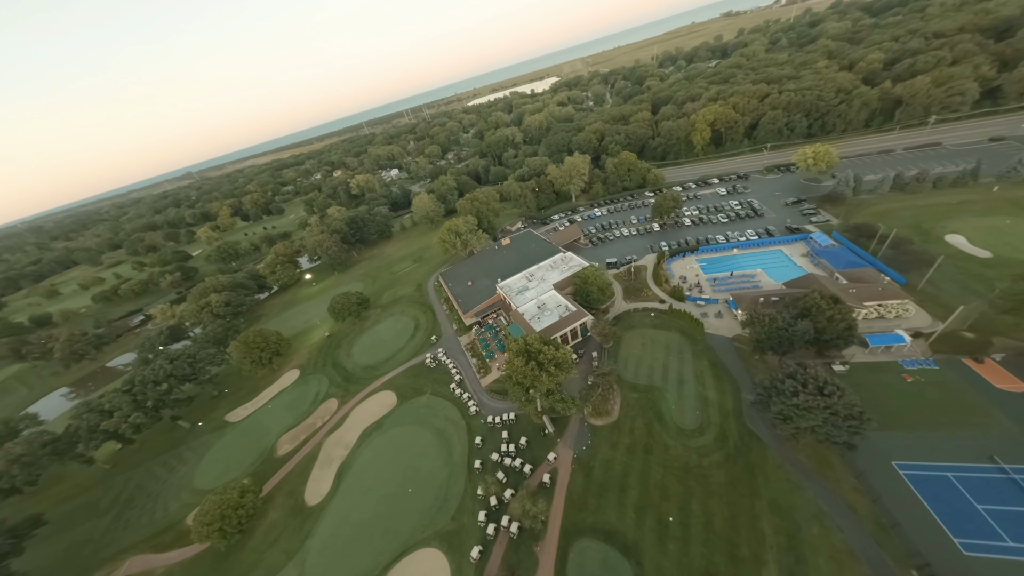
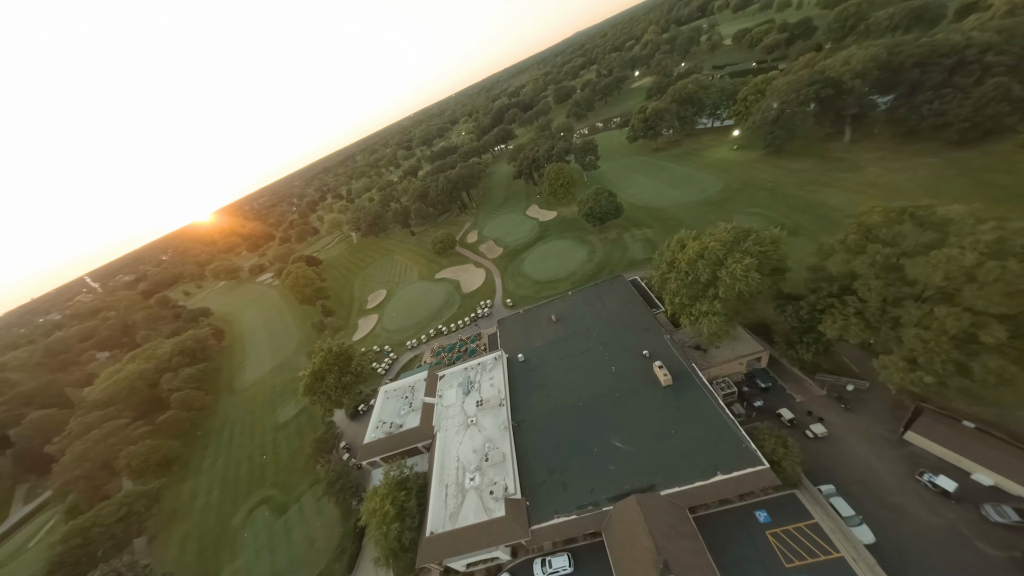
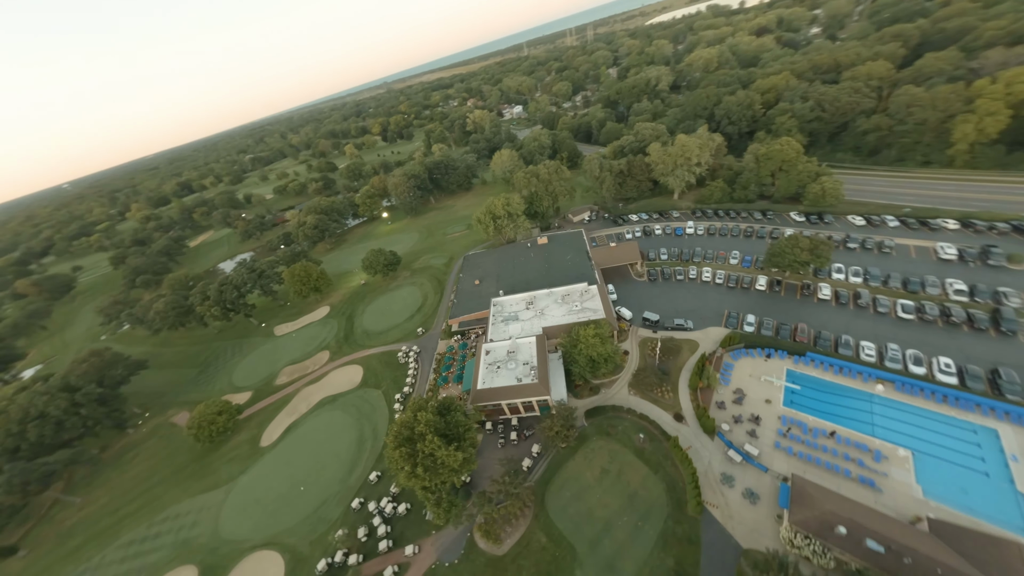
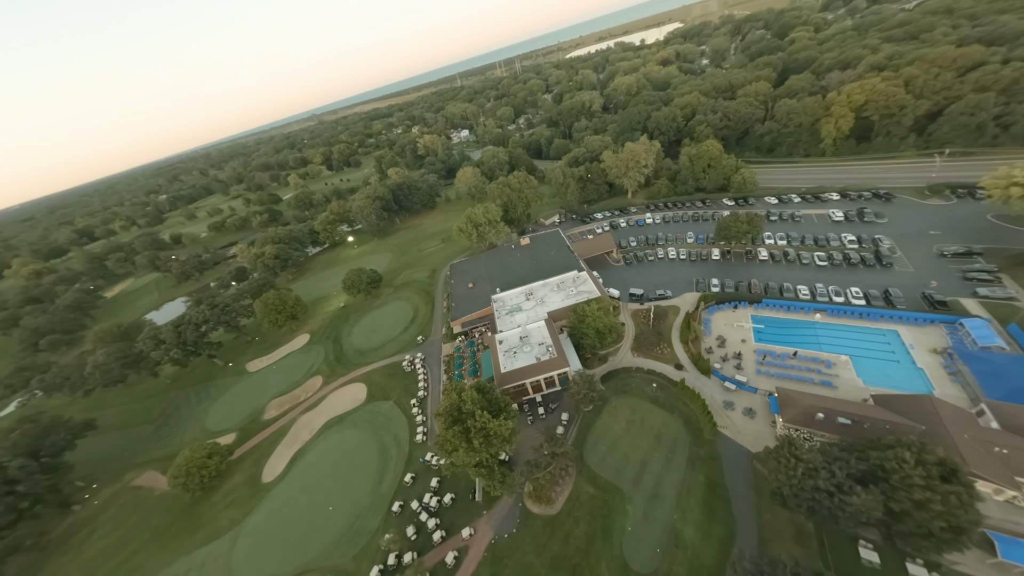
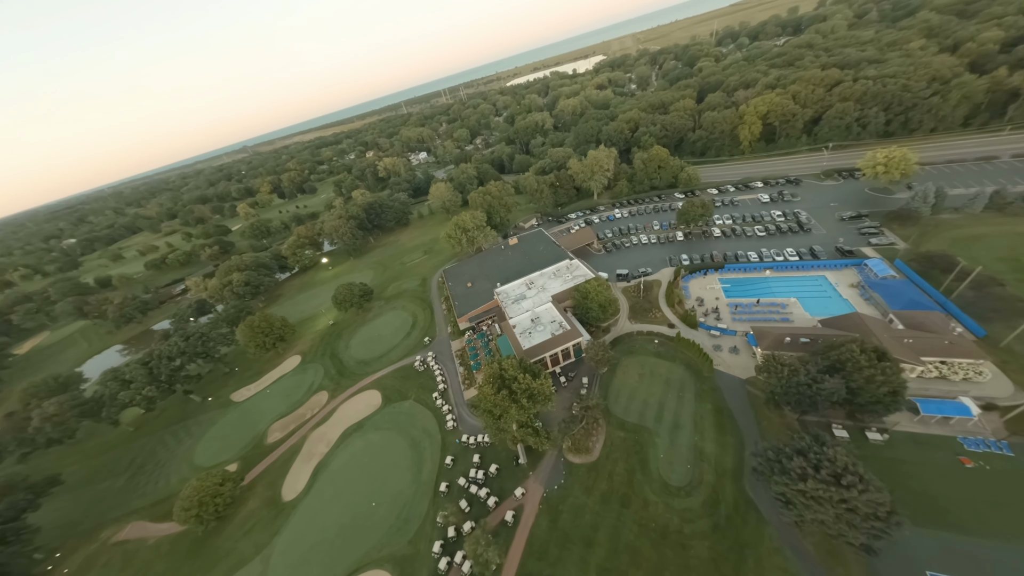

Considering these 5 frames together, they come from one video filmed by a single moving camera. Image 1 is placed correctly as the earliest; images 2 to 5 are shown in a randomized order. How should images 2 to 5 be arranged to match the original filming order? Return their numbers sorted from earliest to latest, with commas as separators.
5, 4, 3, 2
